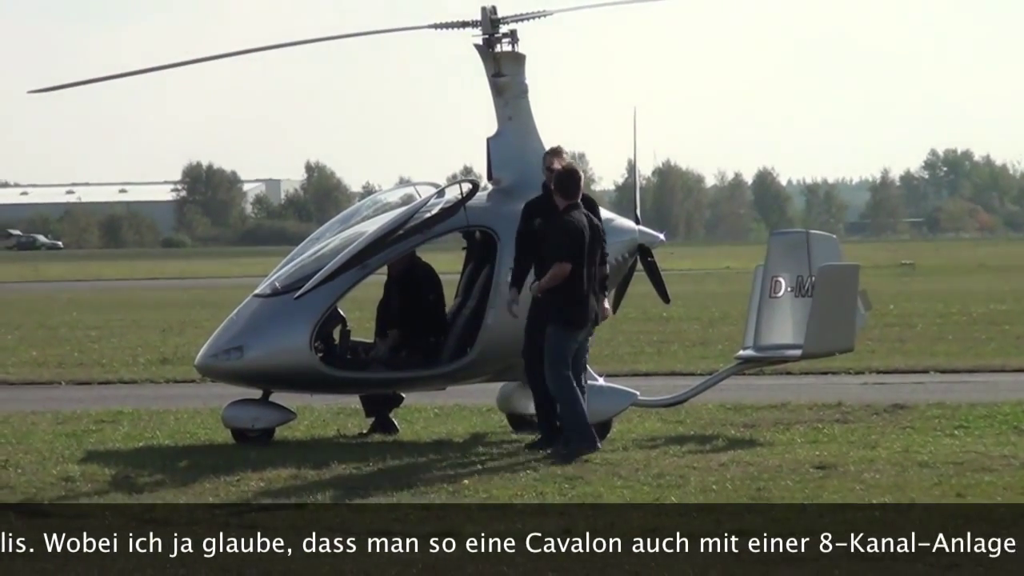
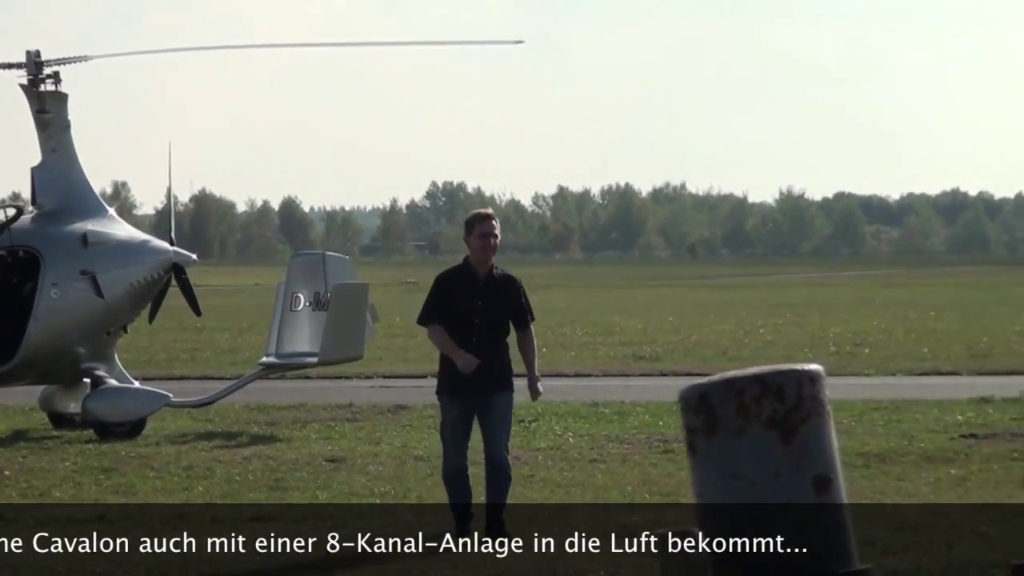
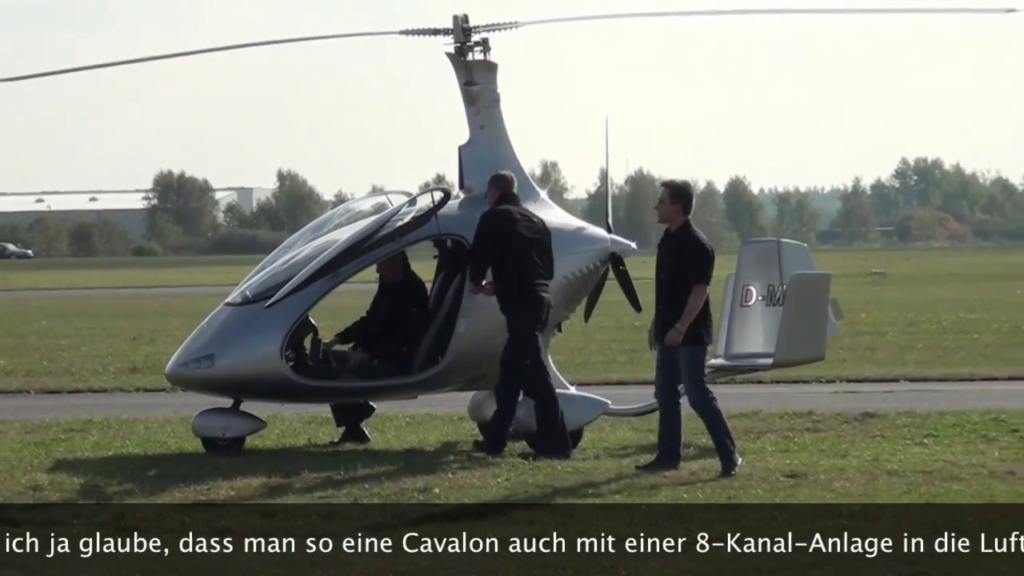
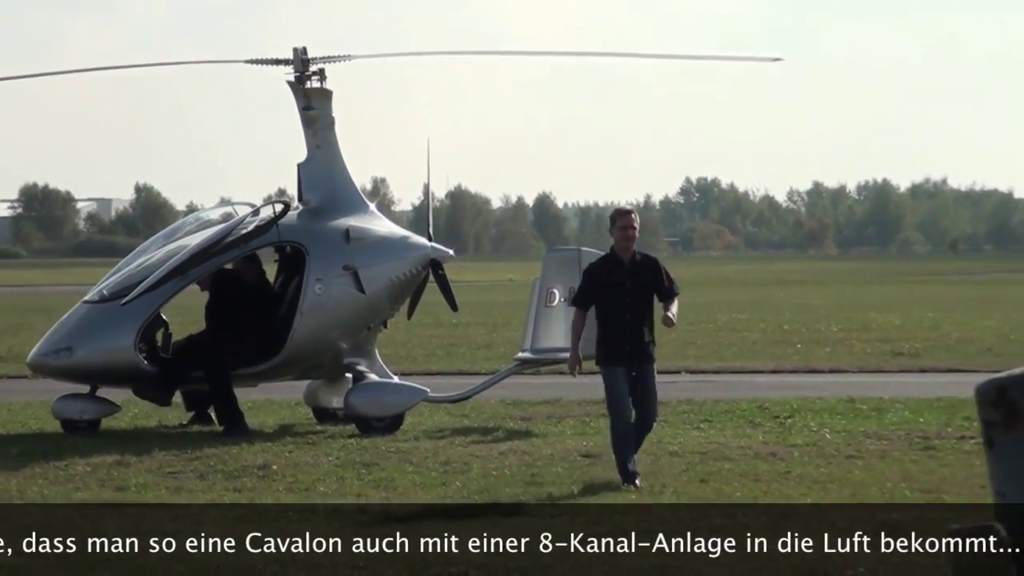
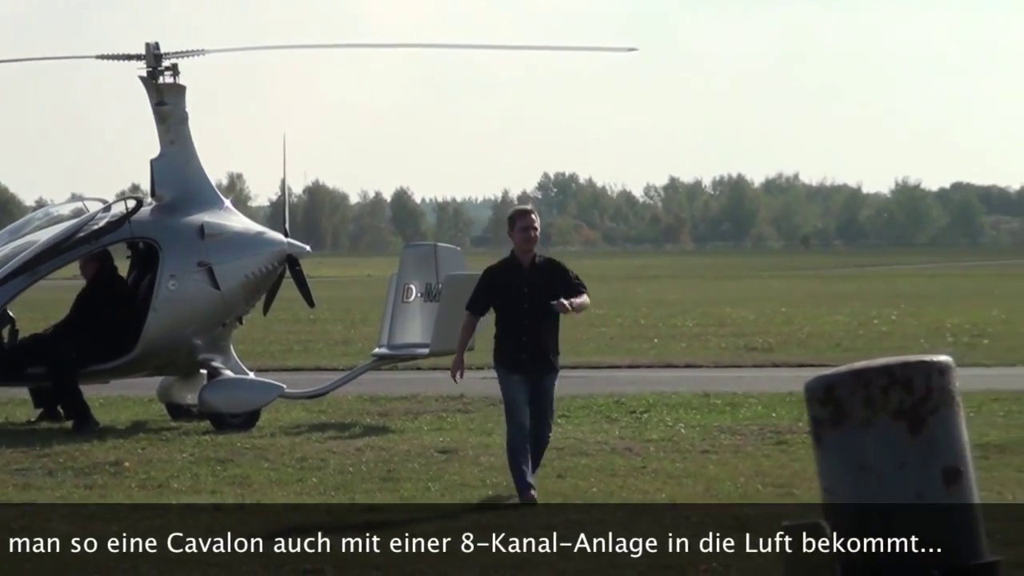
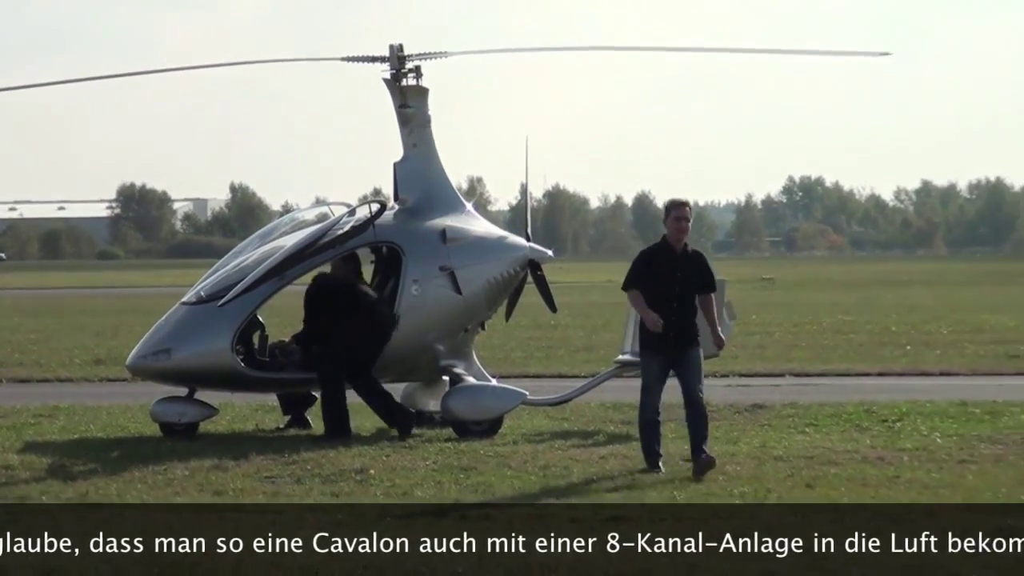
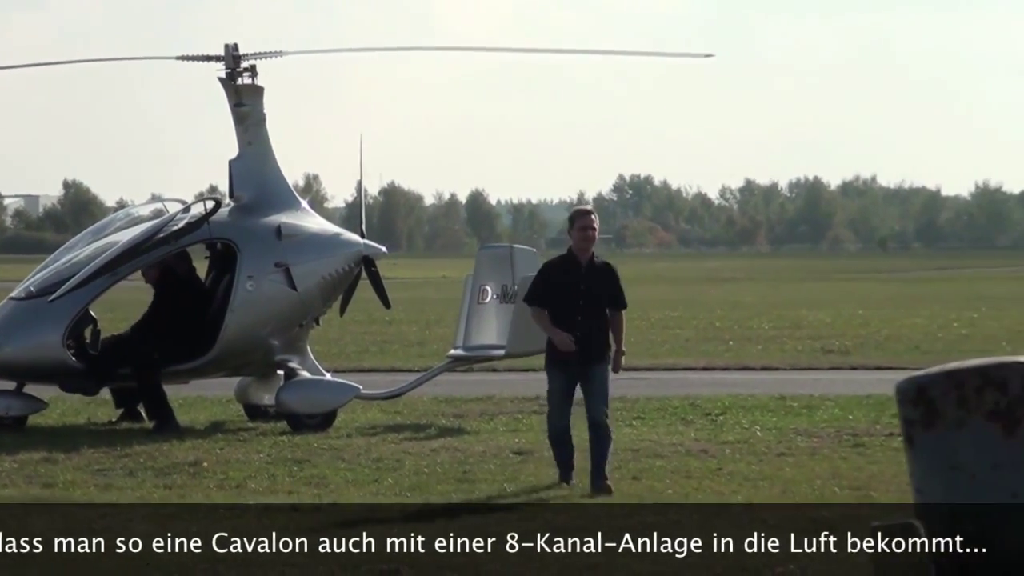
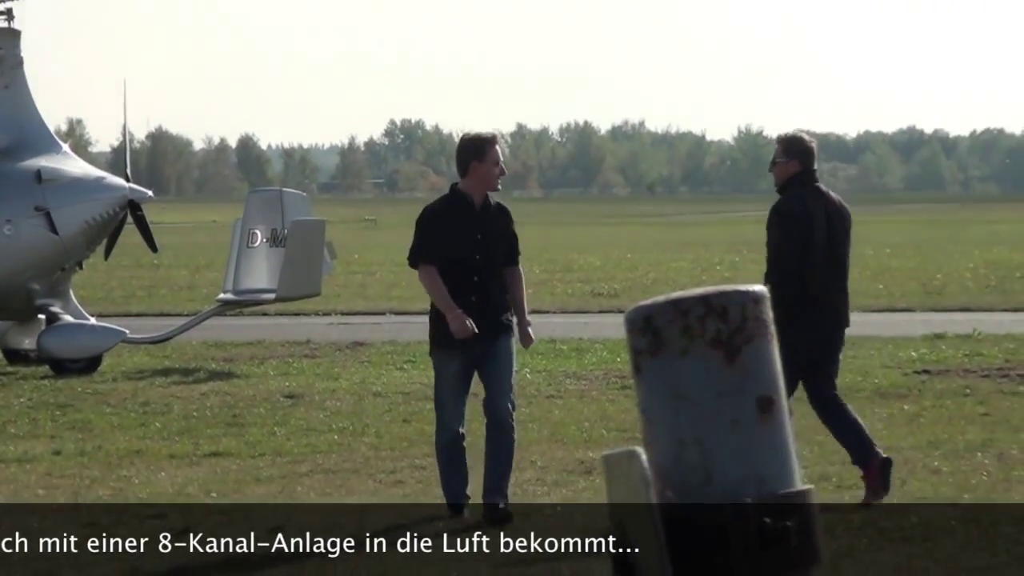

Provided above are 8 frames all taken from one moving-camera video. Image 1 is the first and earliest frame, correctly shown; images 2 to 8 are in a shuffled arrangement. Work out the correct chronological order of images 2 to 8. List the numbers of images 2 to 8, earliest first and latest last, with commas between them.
3, 6, 4, 7, 5, 2, 8
